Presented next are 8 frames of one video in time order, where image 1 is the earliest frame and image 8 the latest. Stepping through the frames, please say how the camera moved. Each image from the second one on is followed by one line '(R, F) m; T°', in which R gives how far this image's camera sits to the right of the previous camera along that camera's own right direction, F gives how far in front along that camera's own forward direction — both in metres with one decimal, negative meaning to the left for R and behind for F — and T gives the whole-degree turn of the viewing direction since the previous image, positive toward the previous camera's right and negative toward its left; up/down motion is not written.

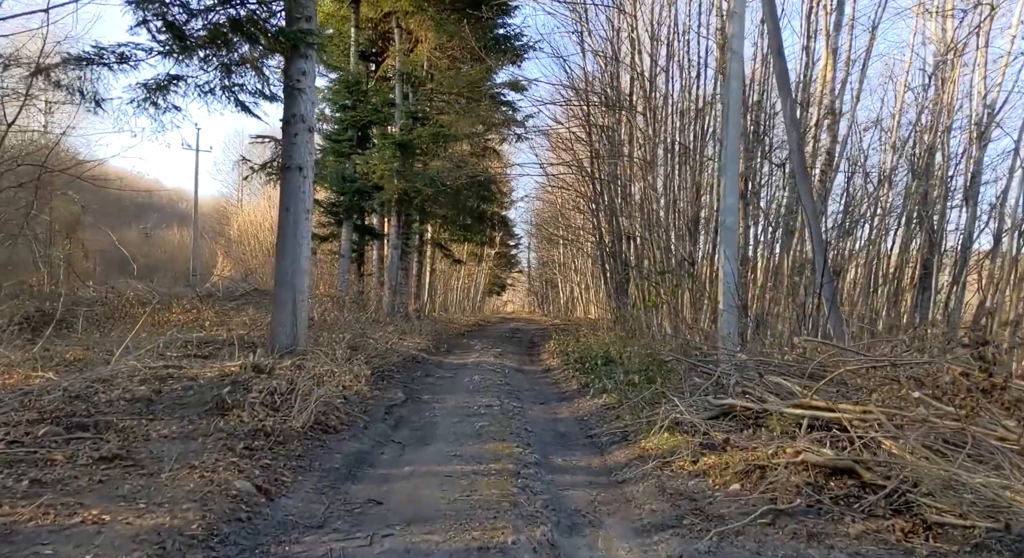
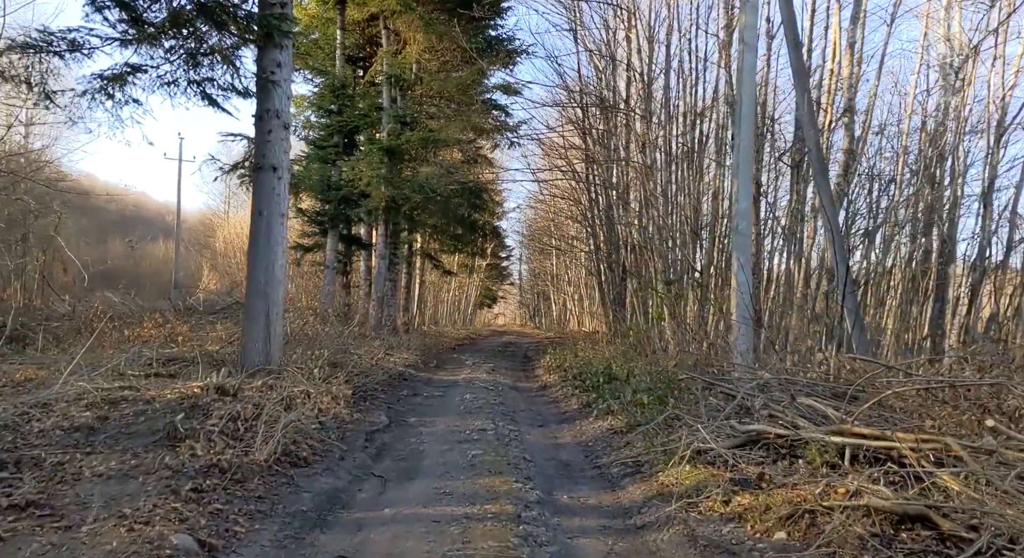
(-0.1, +1.0) m; +1°
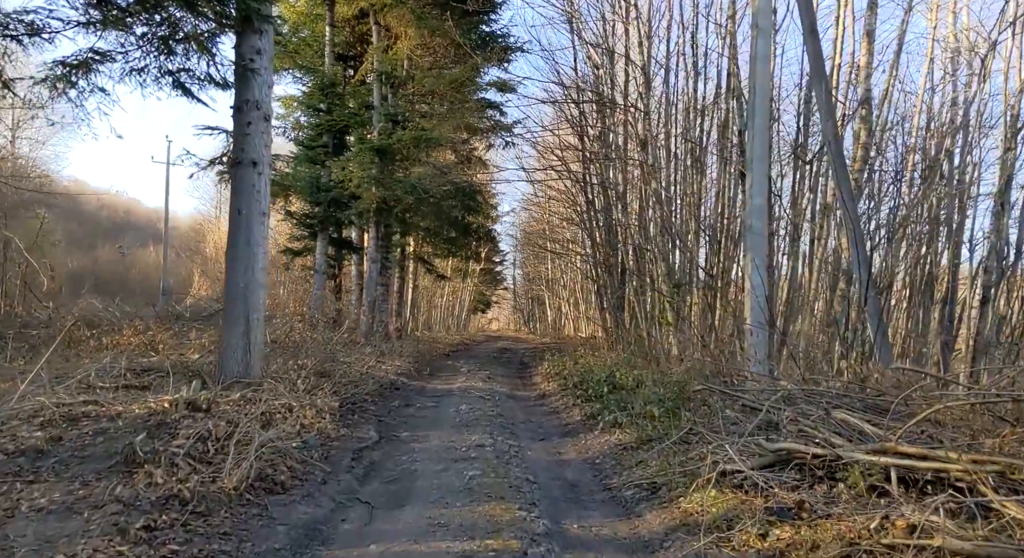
(-0.1, +0.7) m; 0°
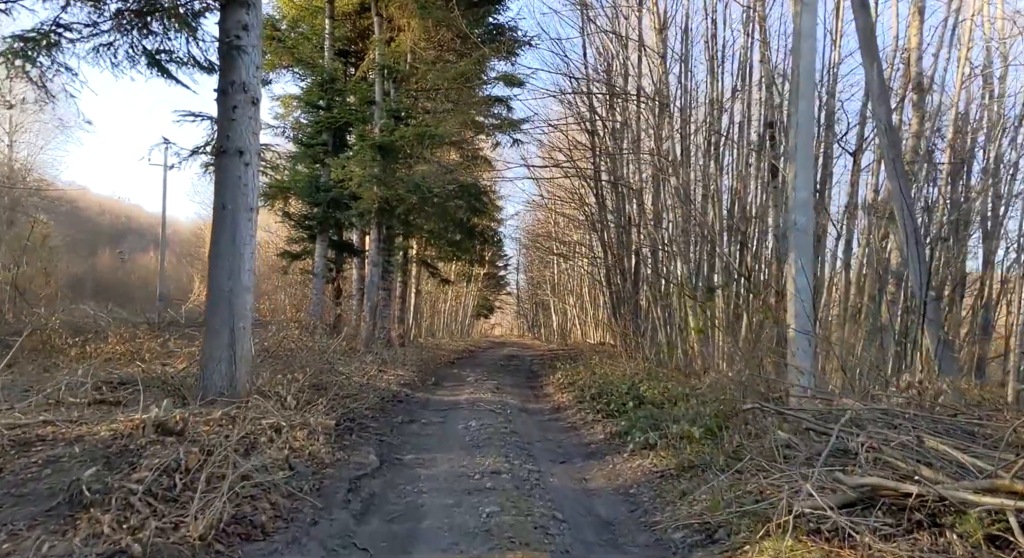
(-0.2, +1.0) m; 0°
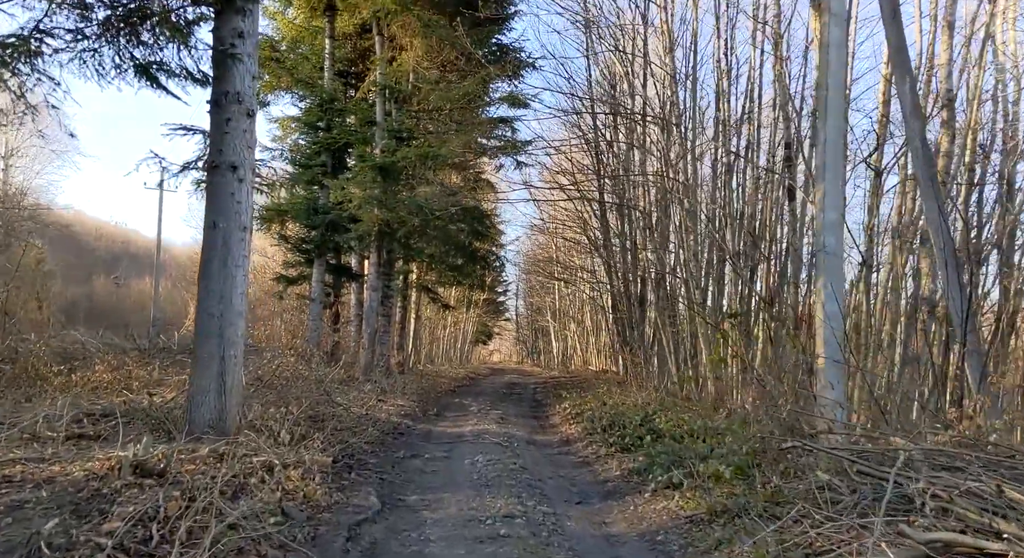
(-0.1, +0.6) m; 0°
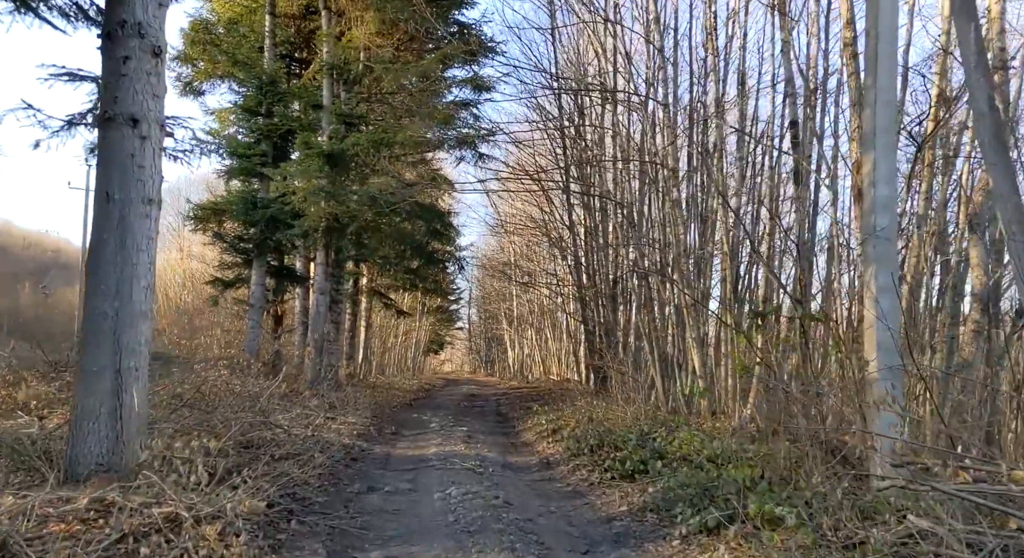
(-0.3, +1.7) m; +3°
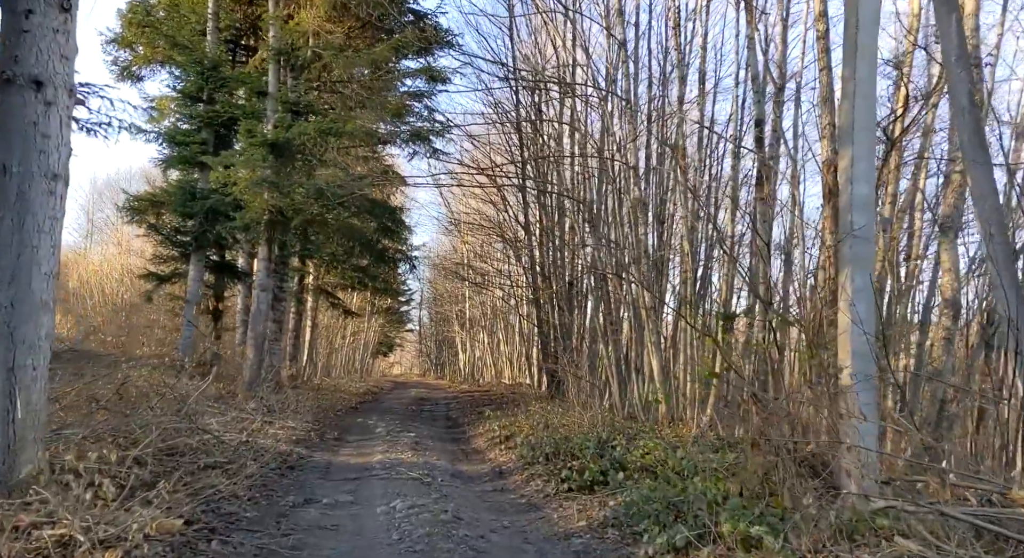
(0.0, +0.6) m; +3°
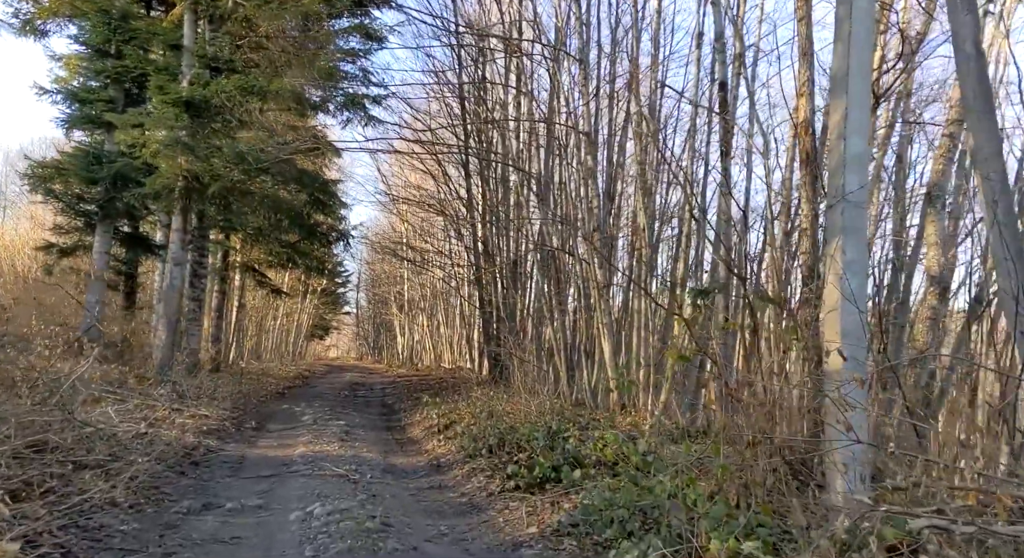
(0.0, +1.0) m; +4°
